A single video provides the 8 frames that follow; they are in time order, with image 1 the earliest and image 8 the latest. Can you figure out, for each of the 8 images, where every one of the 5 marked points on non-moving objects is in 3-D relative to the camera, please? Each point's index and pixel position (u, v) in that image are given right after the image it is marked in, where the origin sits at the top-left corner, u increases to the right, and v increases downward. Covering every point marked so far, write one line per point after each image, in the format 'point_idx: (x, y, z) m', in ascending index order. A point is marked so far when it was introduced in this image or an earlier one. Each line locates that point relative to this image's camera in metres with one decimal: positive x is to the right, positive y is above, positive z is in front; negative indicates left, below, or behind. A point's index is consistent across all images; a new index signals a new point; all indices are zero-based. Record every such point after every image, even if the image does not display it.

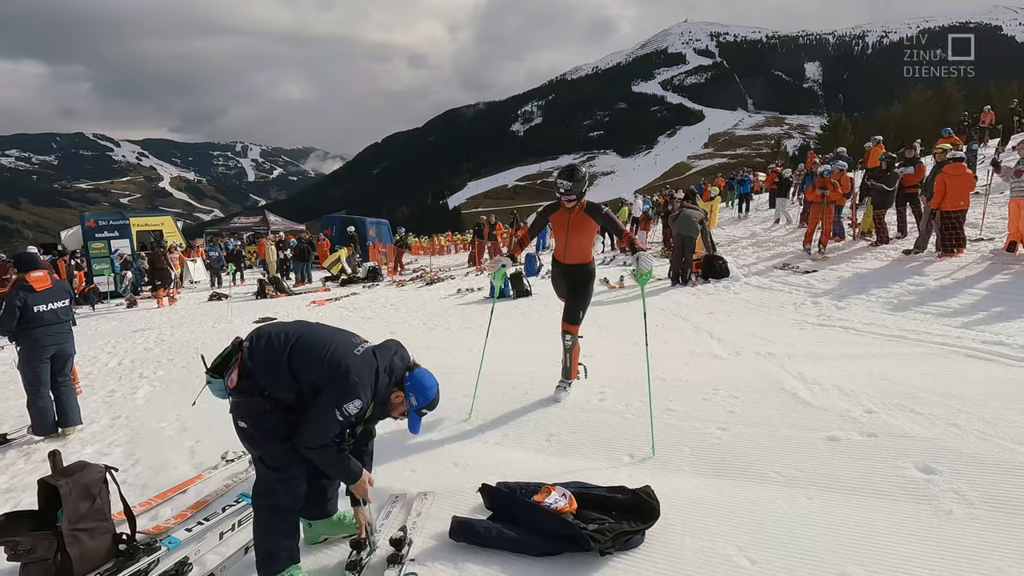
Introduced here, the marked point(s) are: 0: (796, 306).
0: (+4.5, -0.3, +8.5) m
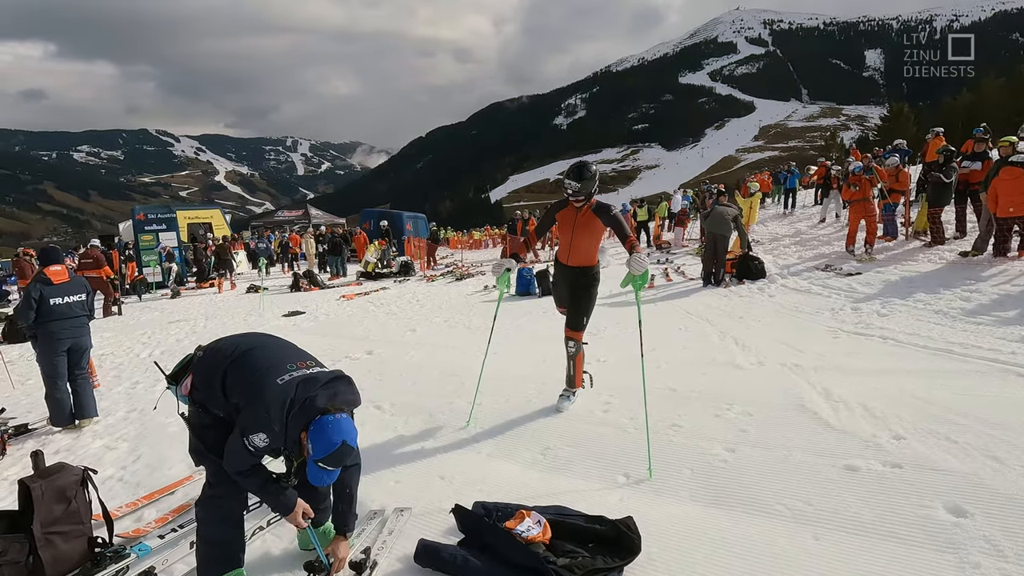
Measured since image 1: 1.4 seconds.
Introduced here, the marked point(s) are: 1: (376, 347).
0: (+4.7, -0.3, +7.9) m
1: (-2.1, -0.9, +8.4) m
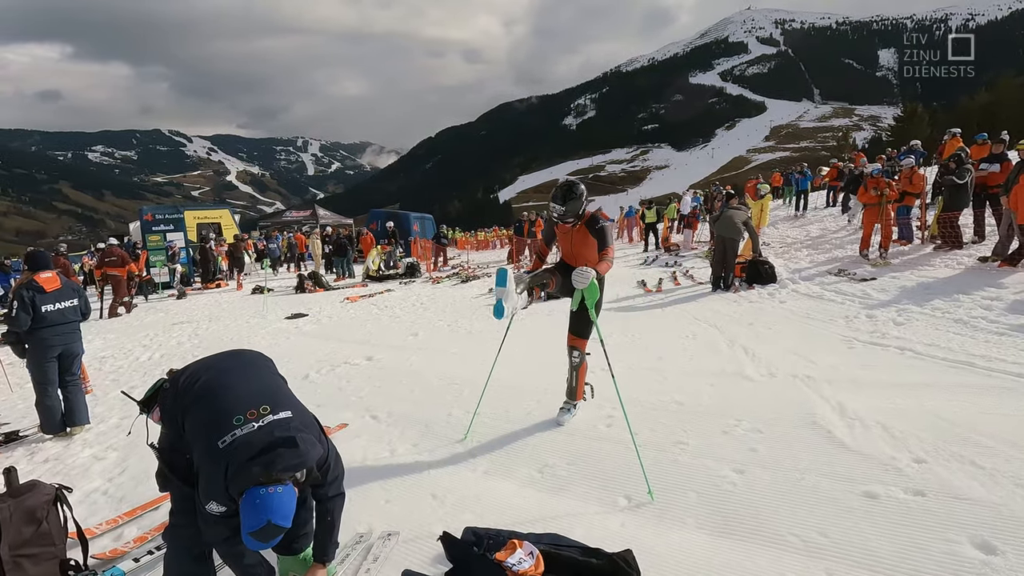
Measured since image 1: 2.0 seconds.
0: (+4.8, -0.4, +7.7) m
1: (-2.1, -1.0, +8.2) m
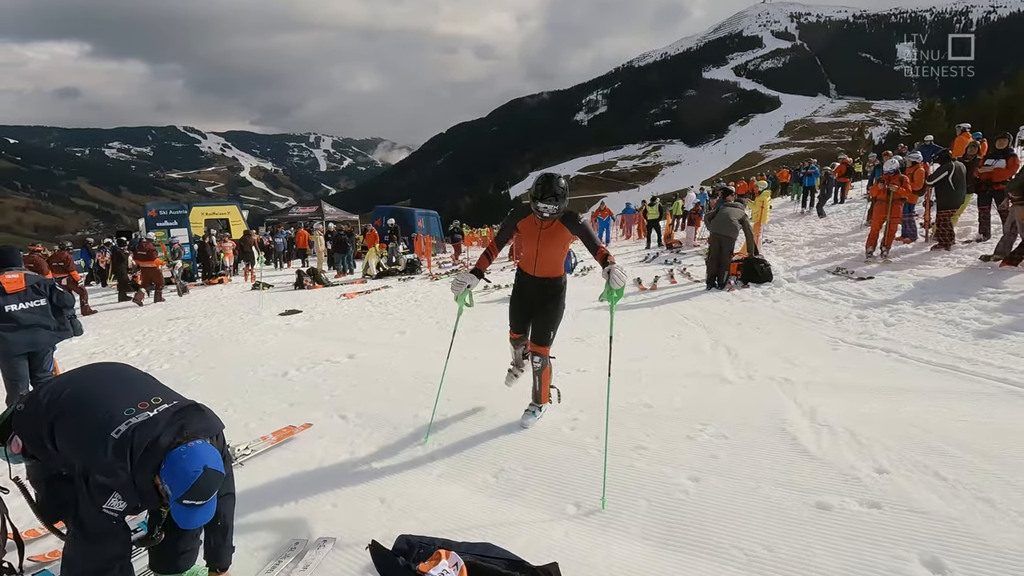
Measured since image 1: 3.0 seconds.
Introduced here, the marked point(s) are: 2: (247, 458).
0: (+4.5, -0.4, +7.5) m
1: (-2.3, -0.9, +8.2) m
2: (-2.1, -1.4, +4.3) m
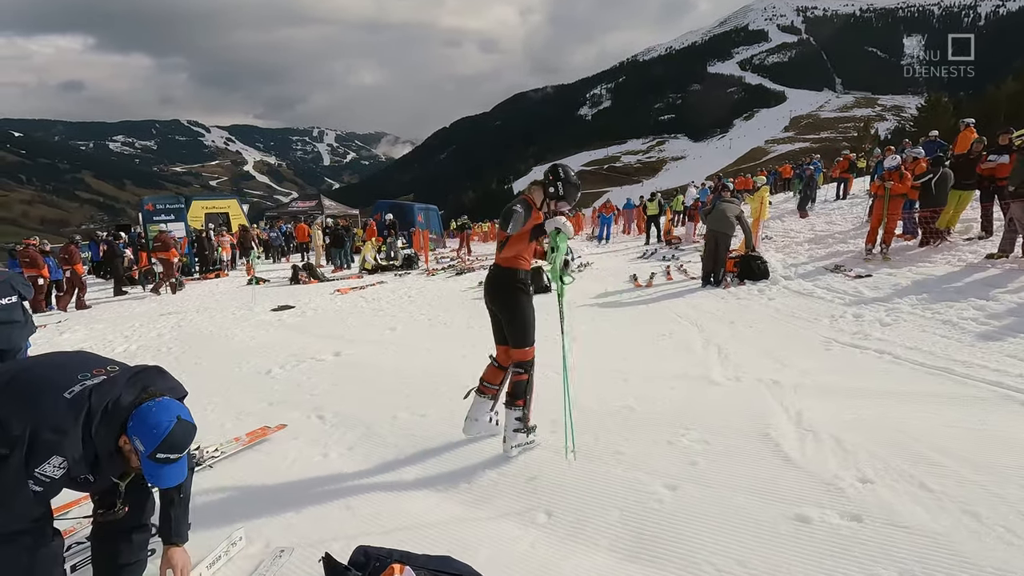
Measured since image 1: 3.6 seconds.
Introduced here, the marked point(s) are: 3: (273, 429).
0: (+4.4, -0.4, +7.3) m
1: (-2.5, -0.9, +8.1) m
2: (-2.3, -1.3, +4.2) m
3: (-2.1, -1.3, +4.8) m
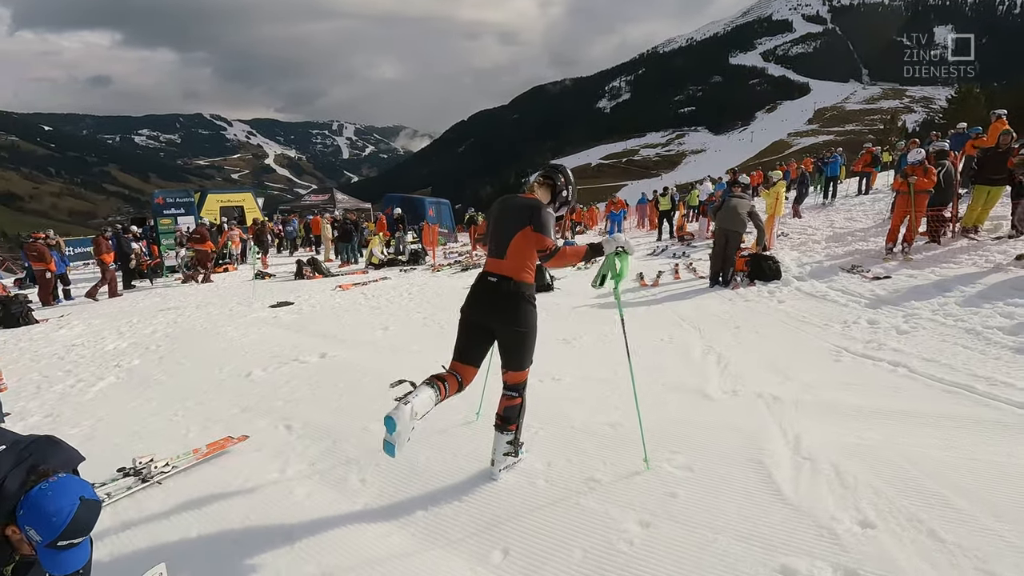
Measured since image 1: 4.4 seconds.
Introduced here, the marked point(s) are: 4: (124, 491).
0: (+4.2, -0.5, +6.8) m
1: (-2.6, -0.9, +7.8) m
2: (-2.5, -1.4, +3.9) m
3: (-2.3, -1.3, +4.5) m
4: (-2.7, -1.4, +3.7) m
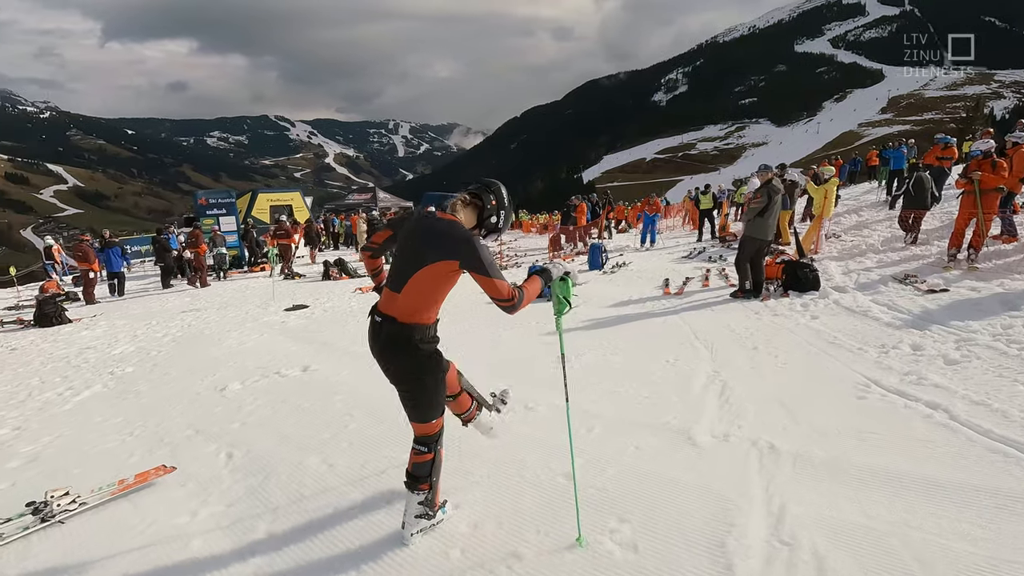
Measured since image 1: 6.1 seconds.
0: (+4.0, -0.7, +5.9) m
1: (-2.7, -1.0, +7.5) m
2: (-3.0, -1.5, +3.6) m
3: (-2.7, -1.4, +4.2) m
4: (-3.1, -1.6, +3.4) m
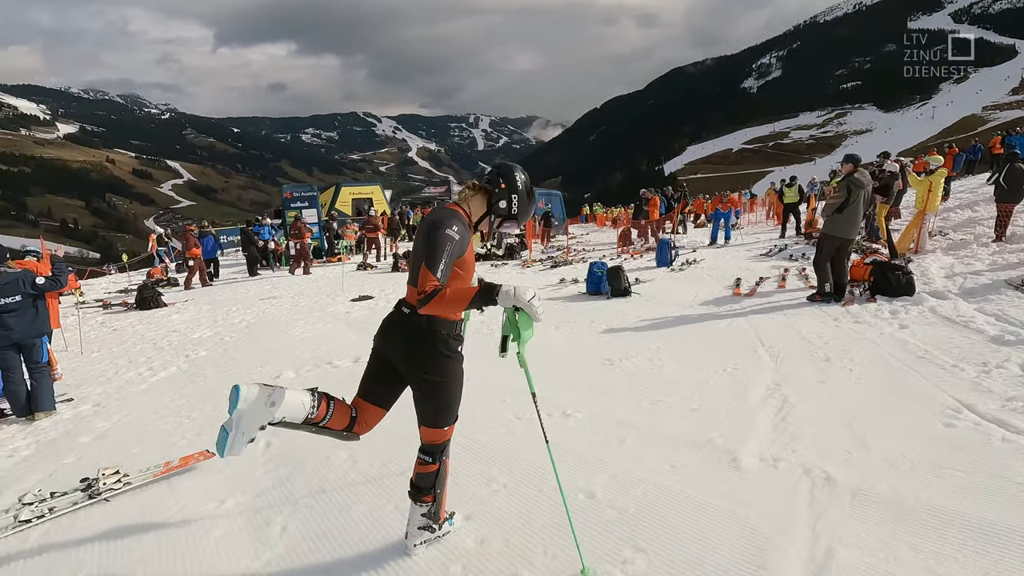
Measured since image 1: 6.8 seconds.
0: (+4.5, -0.7, +5.1) m
1: (-2.0, -0.9, +7.6) m
2: (-2.8, -1.5, +3.8) m
3: (-2.5, -1.4, +4.4) m
4: (-3.0, -1.5, +3.7) m
